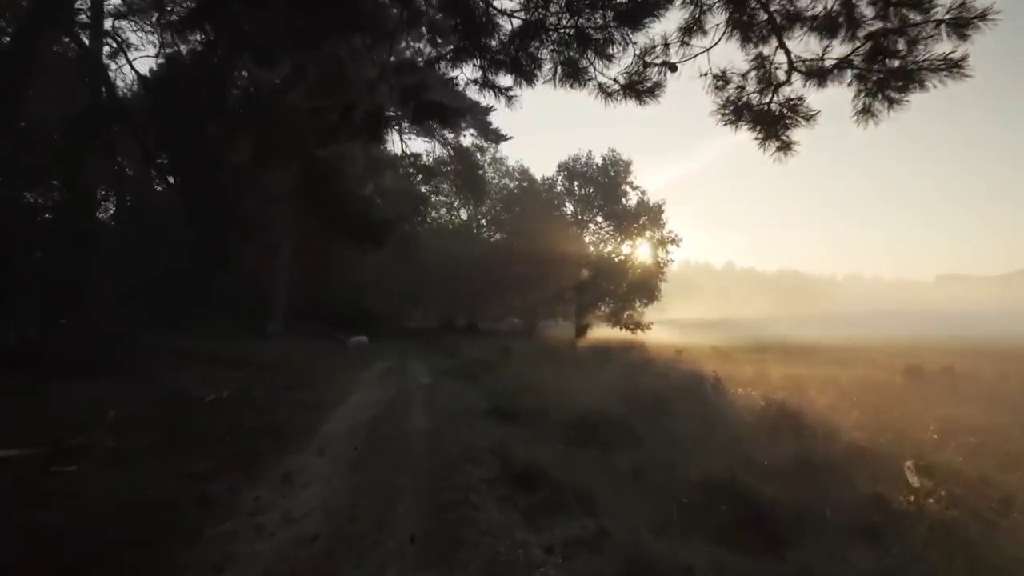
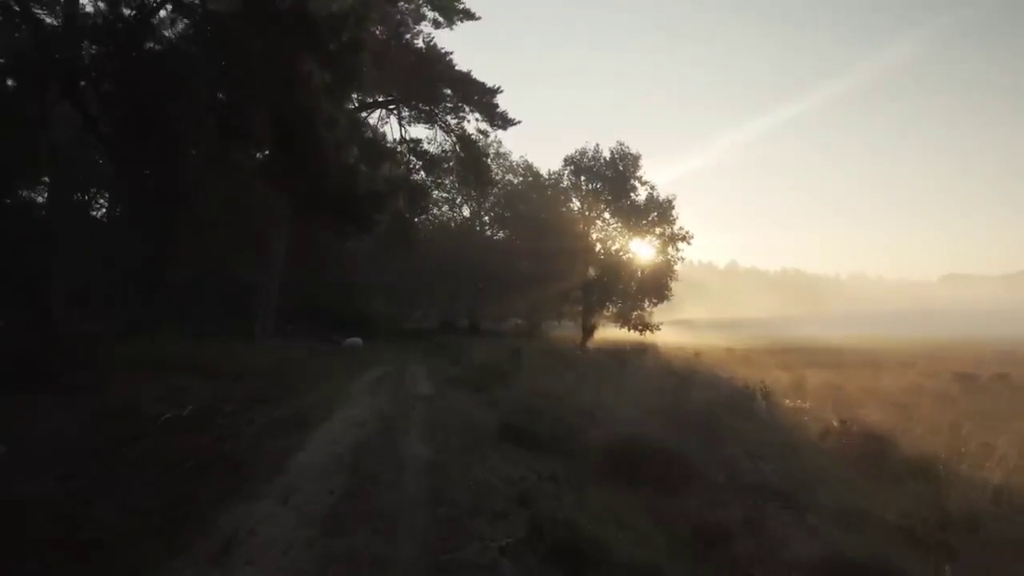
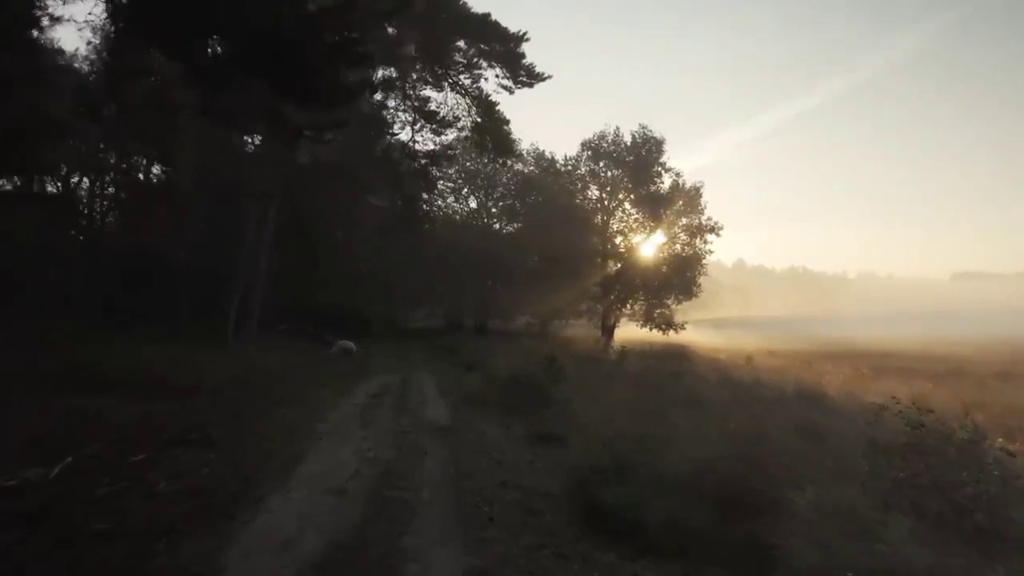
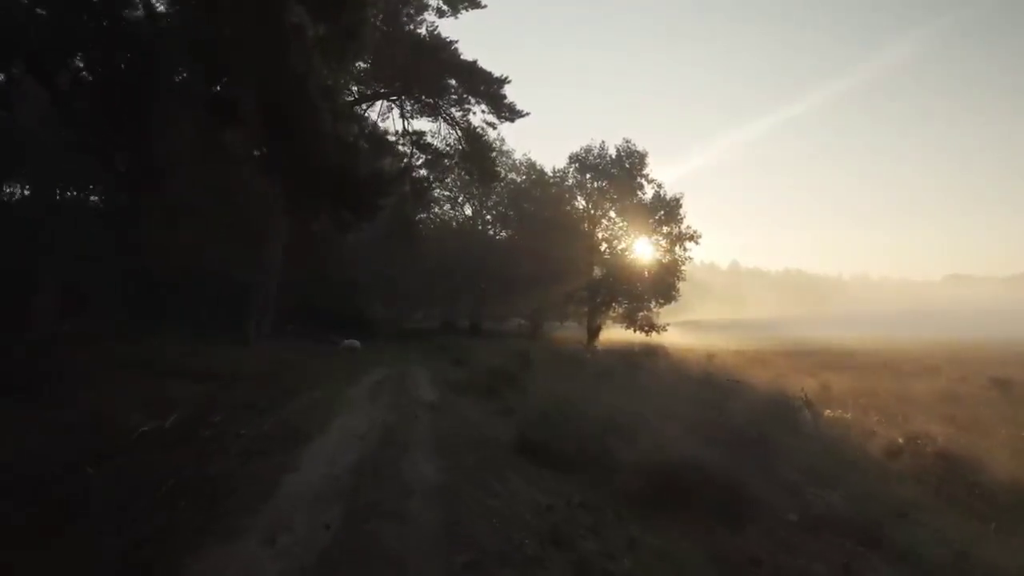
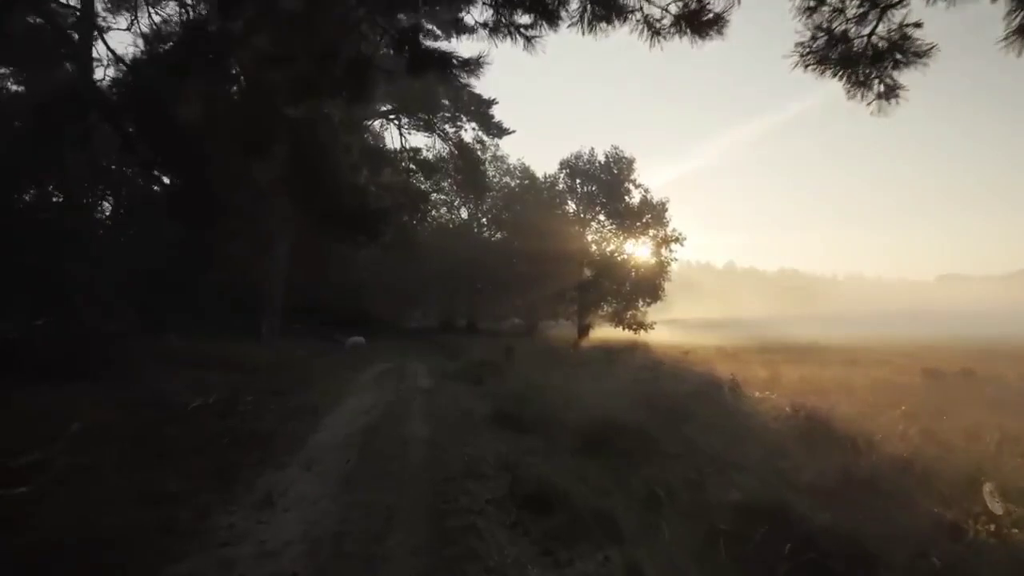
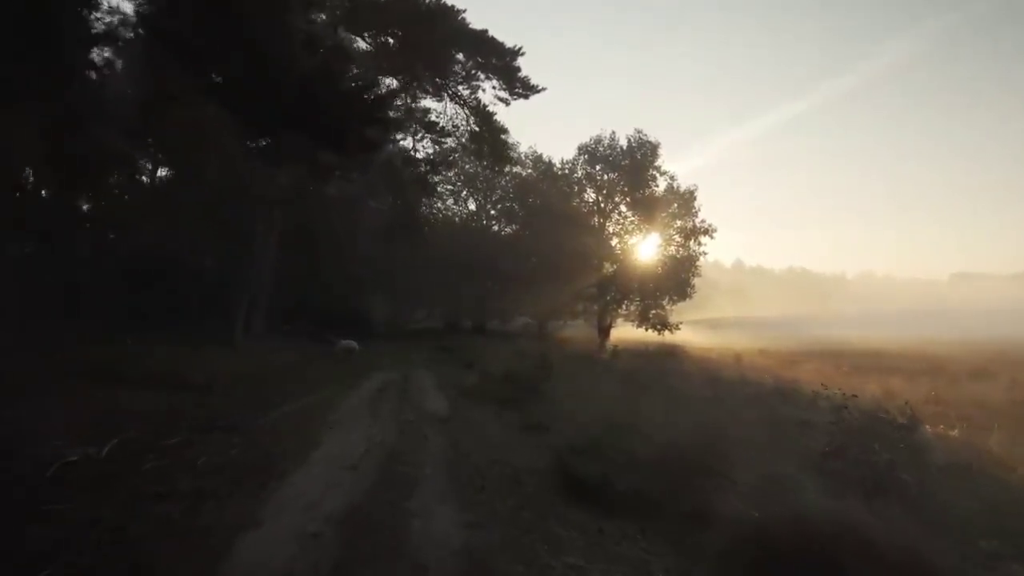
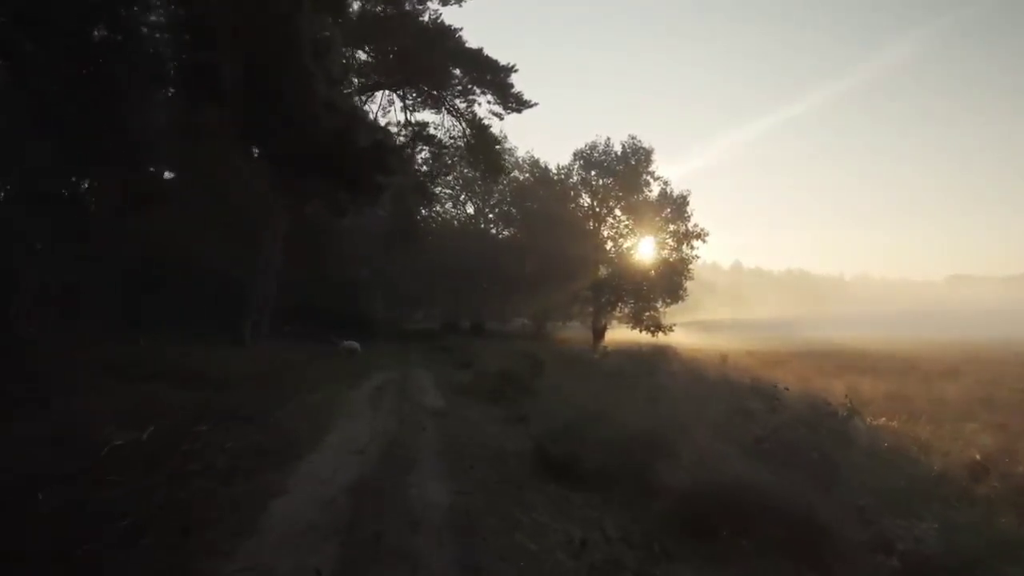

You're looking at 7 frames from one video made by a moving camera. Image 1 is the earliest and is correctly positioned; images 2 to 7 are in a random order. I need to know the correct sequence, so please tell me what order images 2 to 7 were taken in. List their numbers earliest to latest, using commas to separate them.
5, 2, 4, 7, 6, 3
